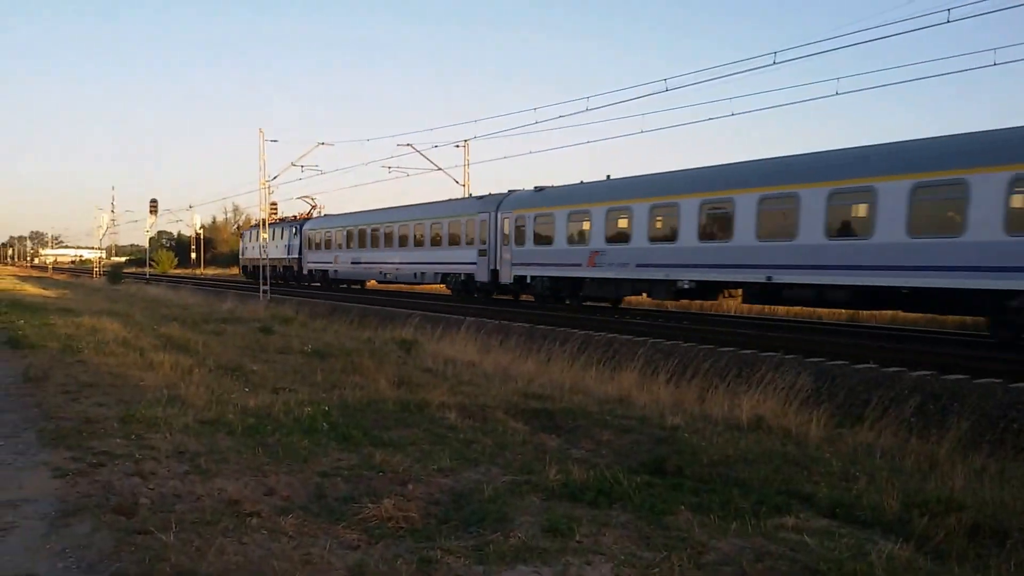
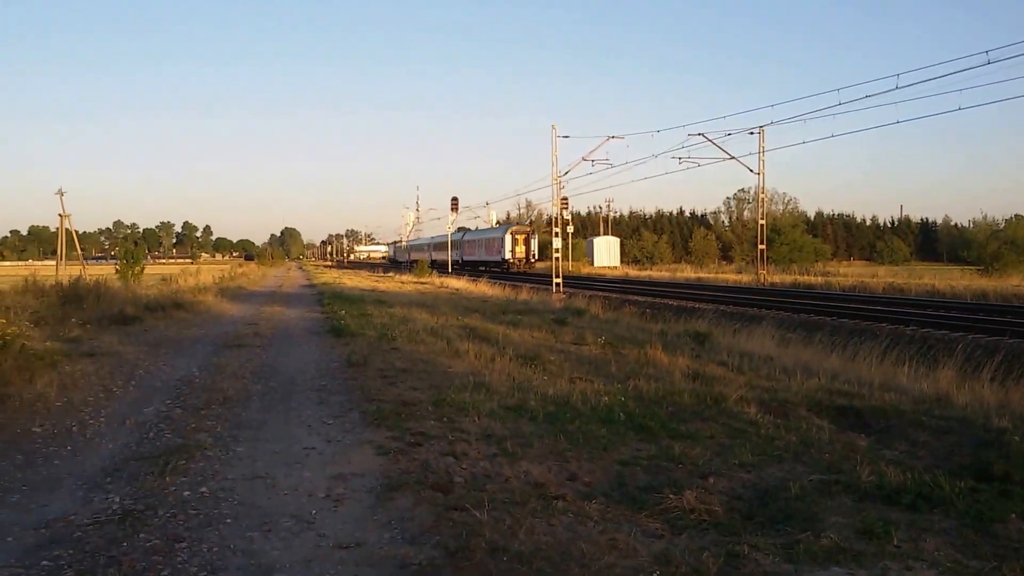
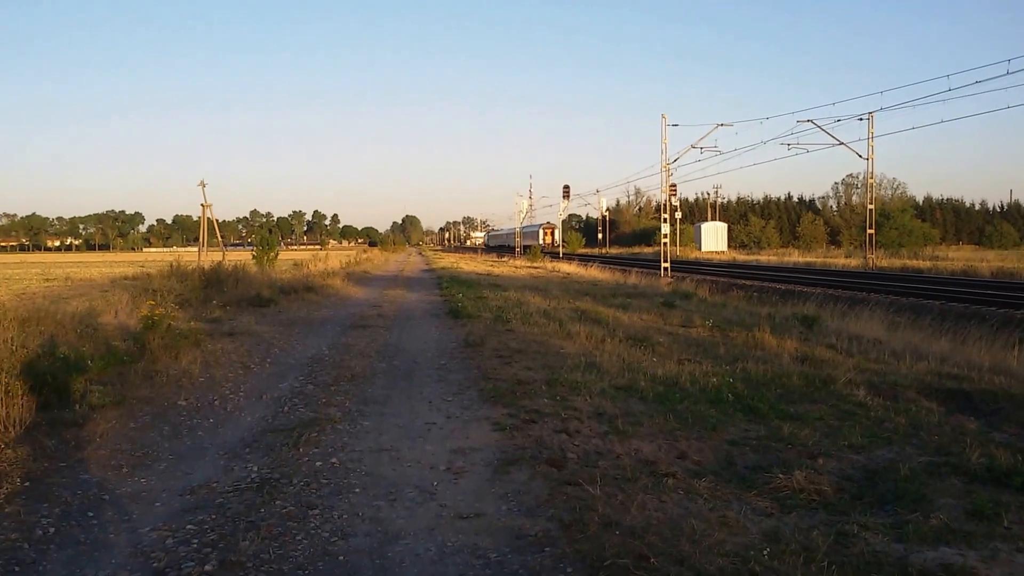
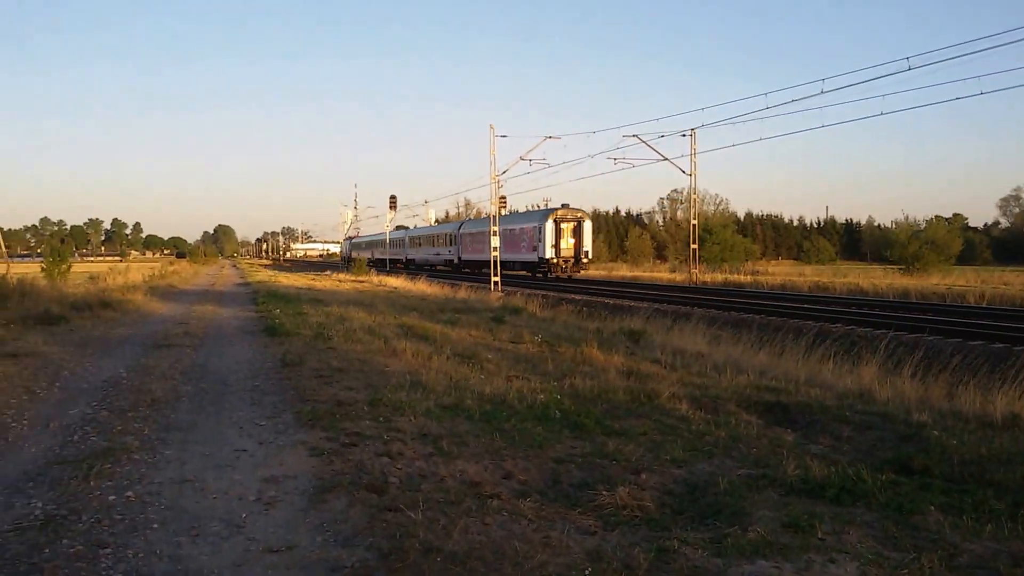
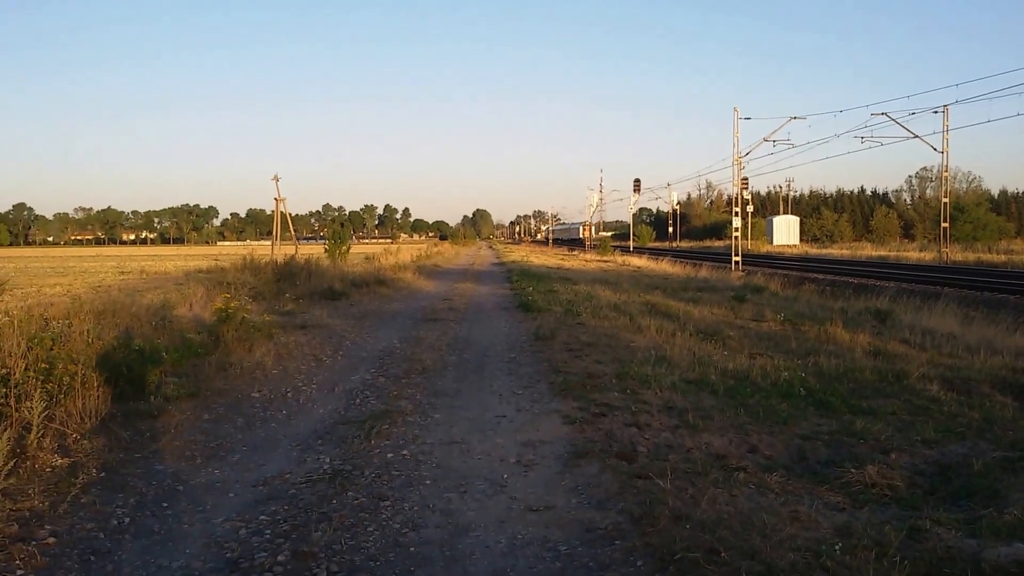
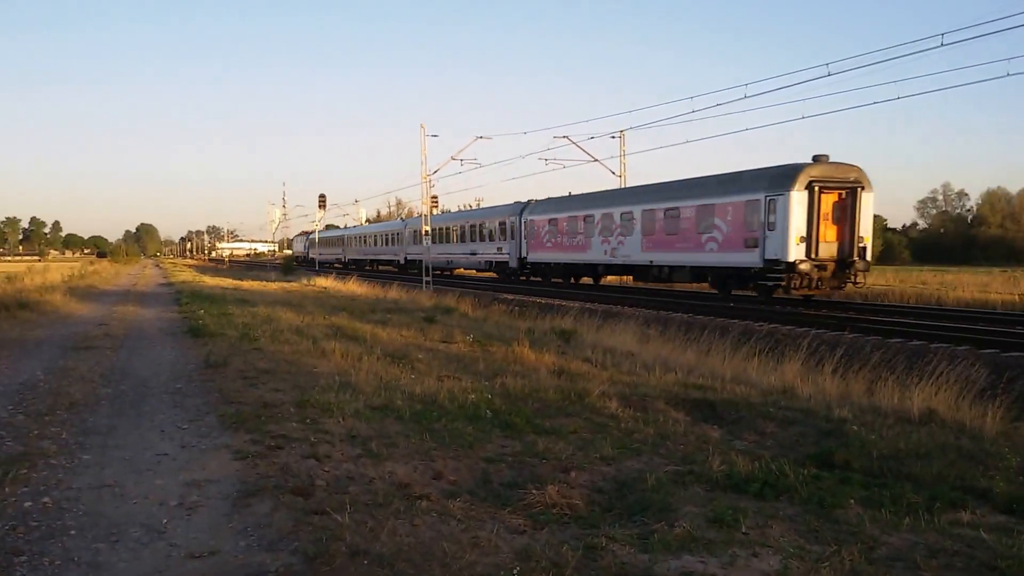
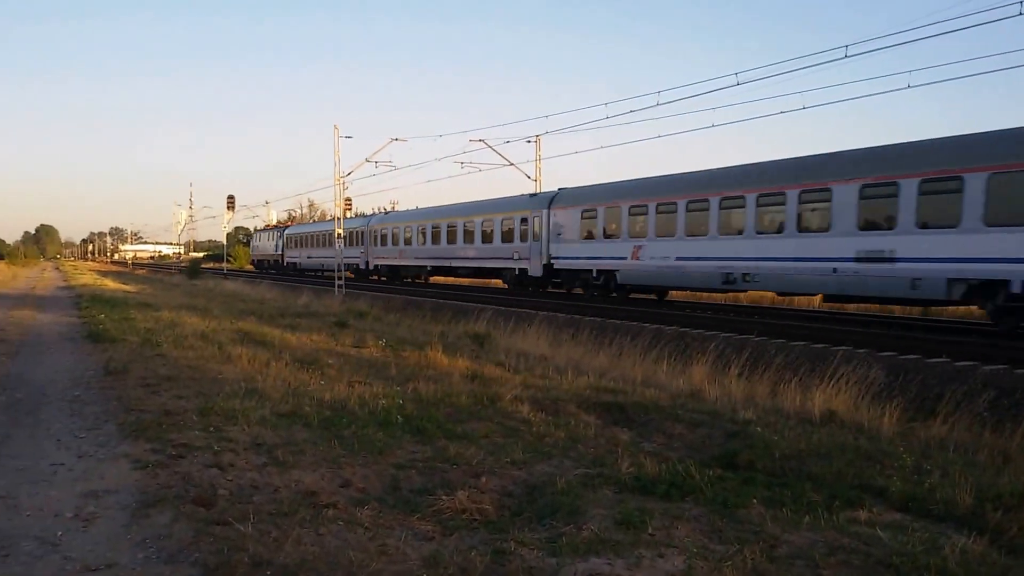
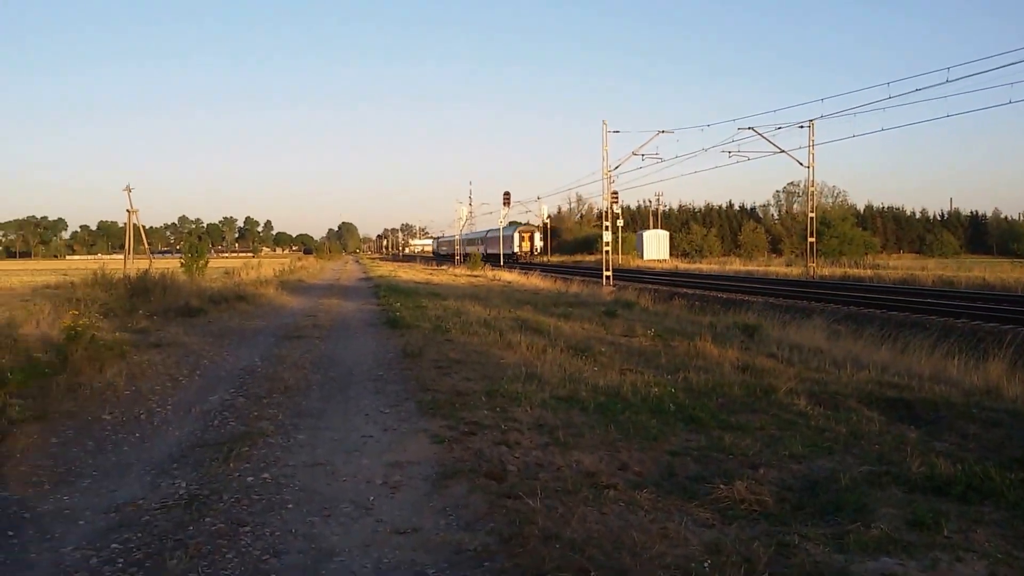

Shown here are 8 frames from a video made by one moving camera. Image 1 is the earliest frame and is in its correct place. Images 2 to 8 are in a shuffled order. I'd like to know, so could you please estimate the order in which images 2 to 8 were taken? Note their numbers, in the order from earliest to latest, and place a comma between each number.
7, 6, 4, 2, 8, 3, 5
